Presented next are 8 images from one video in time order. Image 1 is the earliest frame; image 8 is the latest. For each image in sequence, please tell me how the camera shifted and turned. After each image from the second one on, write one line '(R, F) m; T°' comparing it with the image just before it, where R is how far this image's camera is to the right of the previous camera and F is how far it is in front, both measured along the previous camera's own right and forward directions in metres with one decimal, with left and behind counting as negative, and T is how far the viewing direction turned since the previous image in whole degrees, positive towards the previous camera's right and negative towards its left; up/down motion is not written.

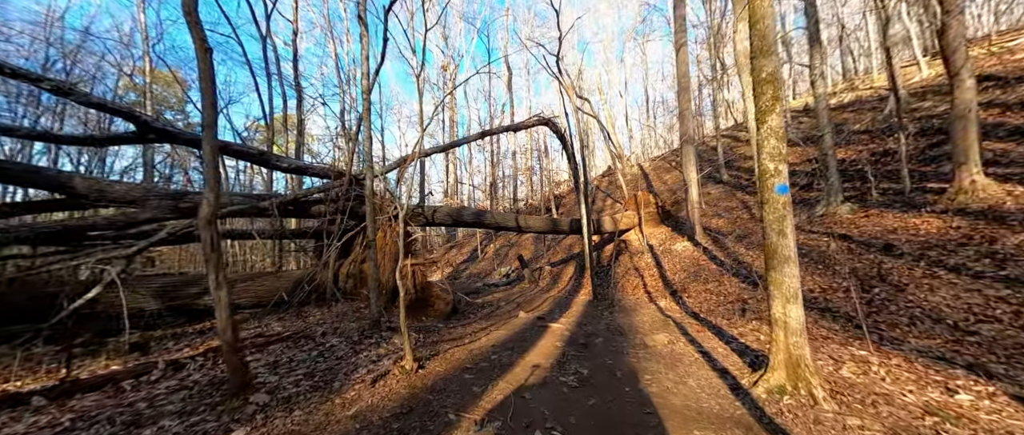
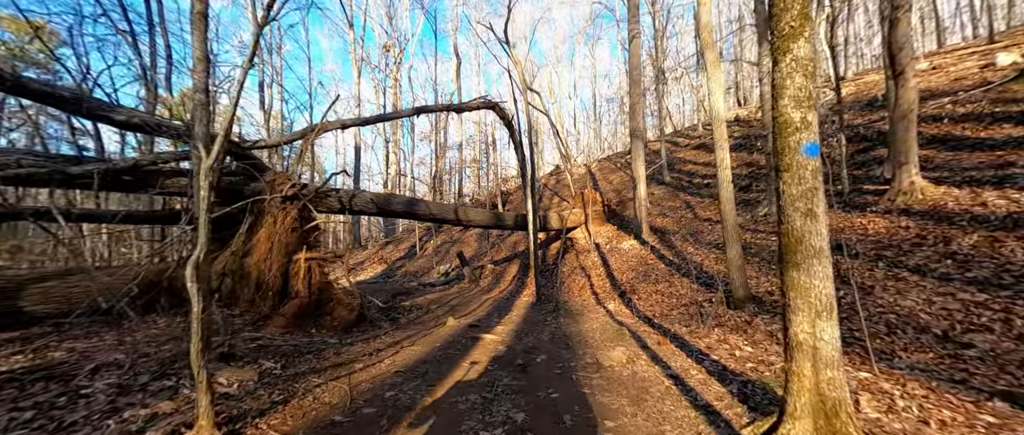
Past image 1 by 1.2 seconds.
(+0.4, +1.5) m; +9°
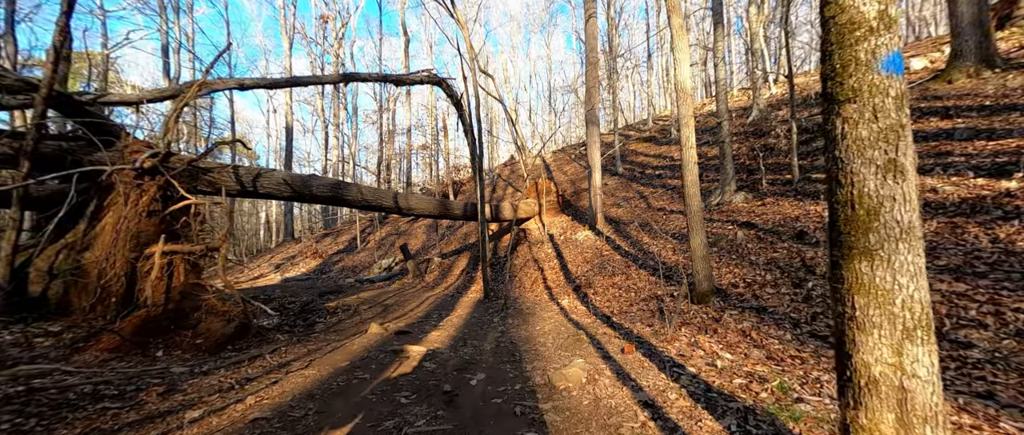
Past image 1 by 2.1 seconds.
(+0.3, +1.2) m; +8°
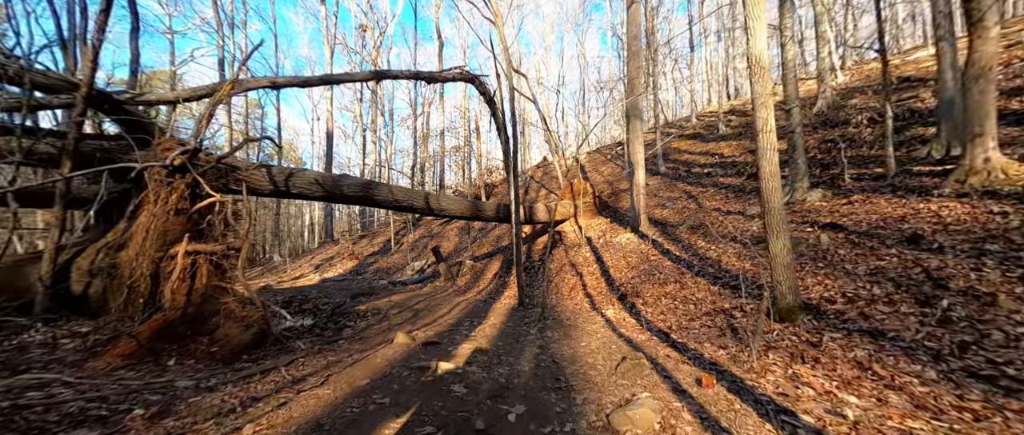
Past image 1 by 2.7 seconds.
(-0.1, +0.7) m; -5°
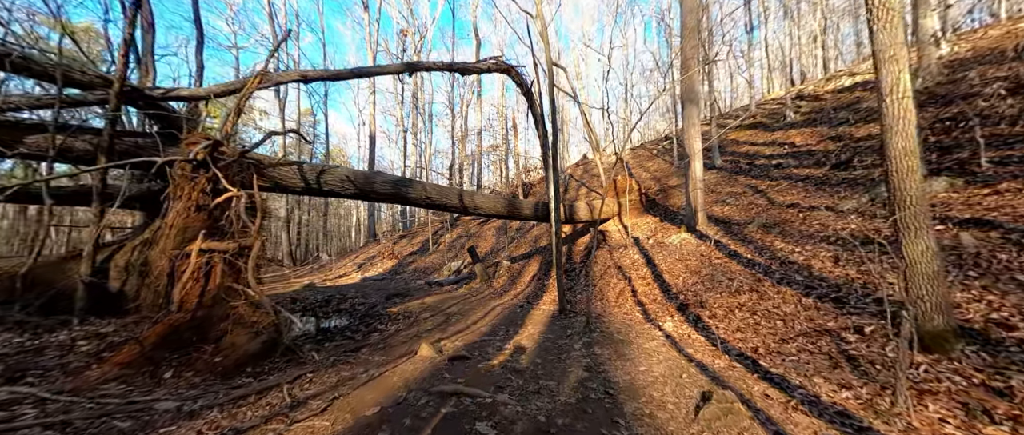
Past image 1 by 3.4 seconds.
(0.0, +0.9) m; -6°
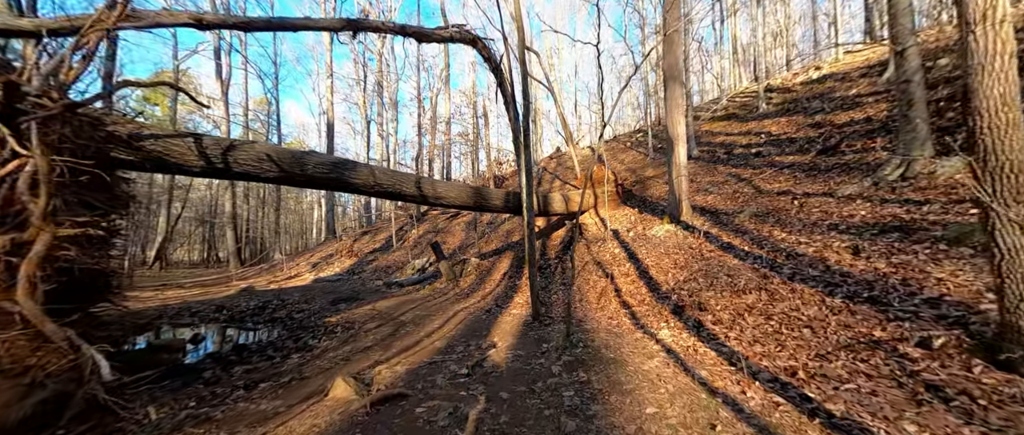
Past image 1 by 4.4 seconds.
(+0.2, +1.4) m; +5°
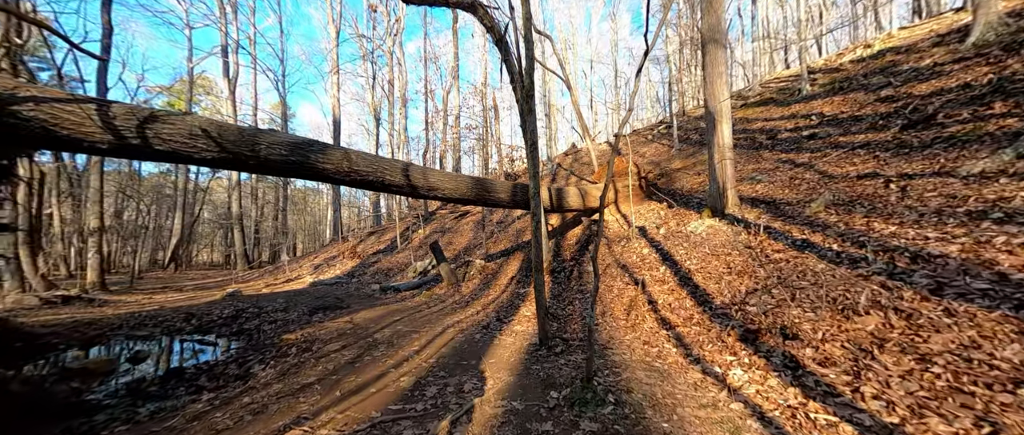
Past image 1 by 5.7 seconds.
(+0.2, +1.7) m; -3°
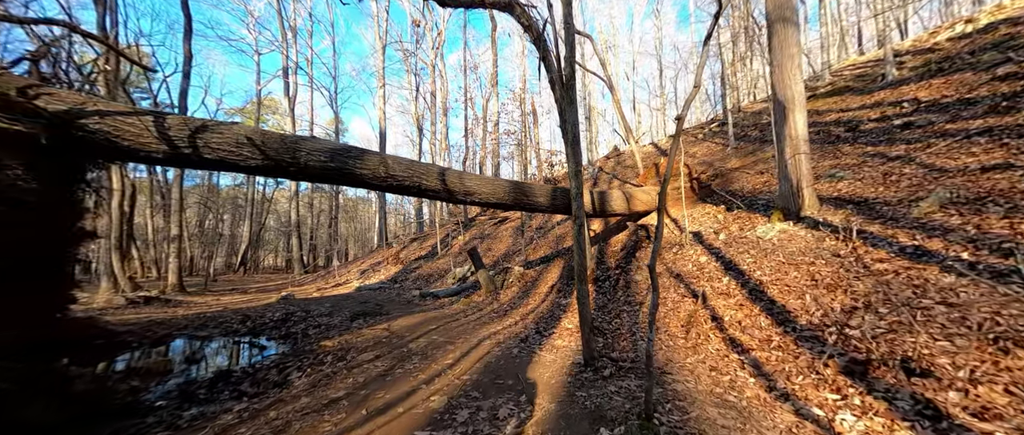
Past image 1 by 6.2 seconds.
(0.0, +0.5) m; -7°
